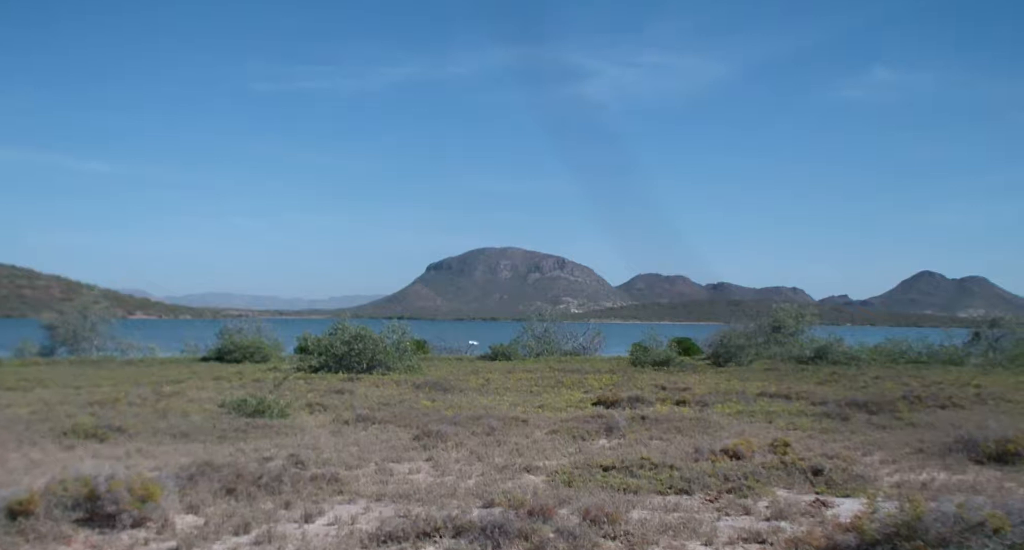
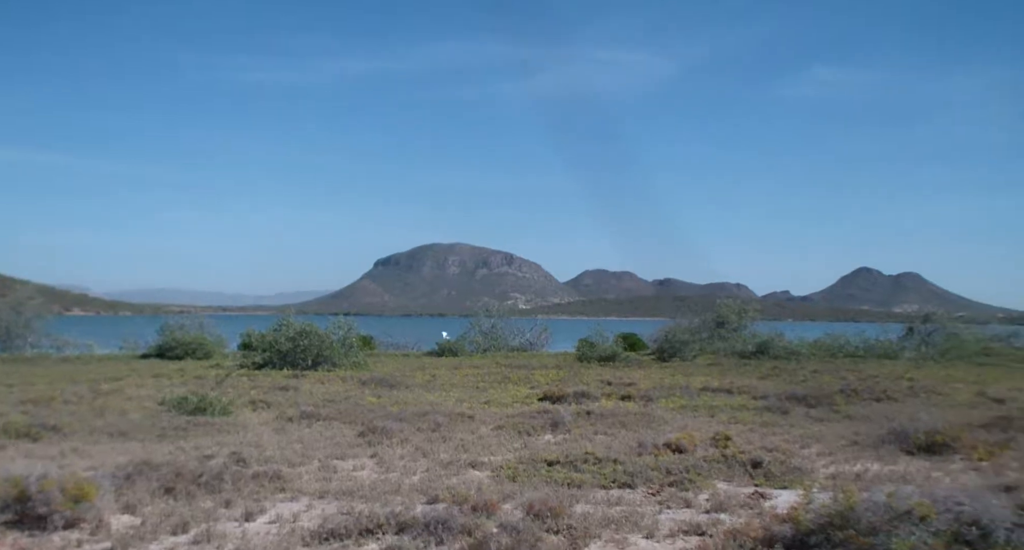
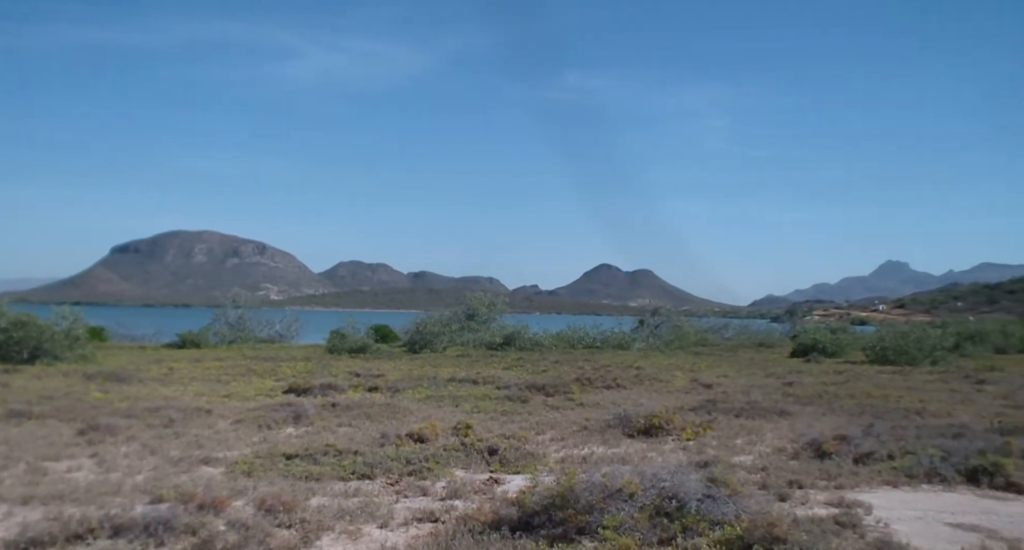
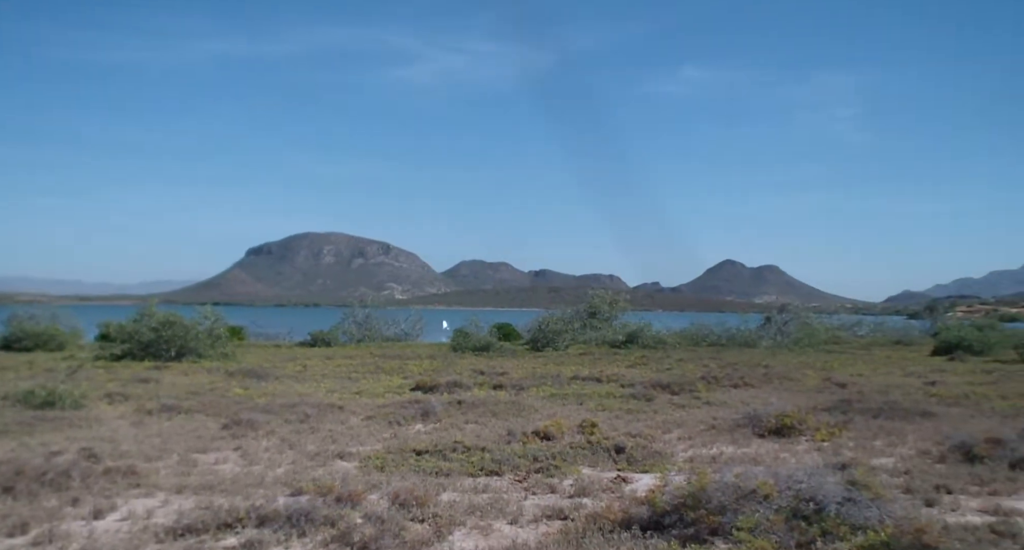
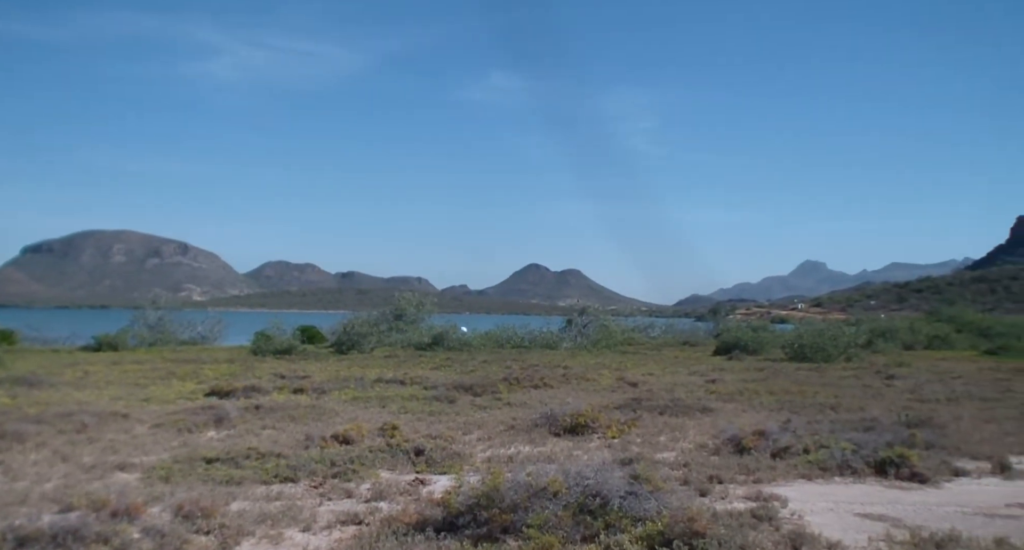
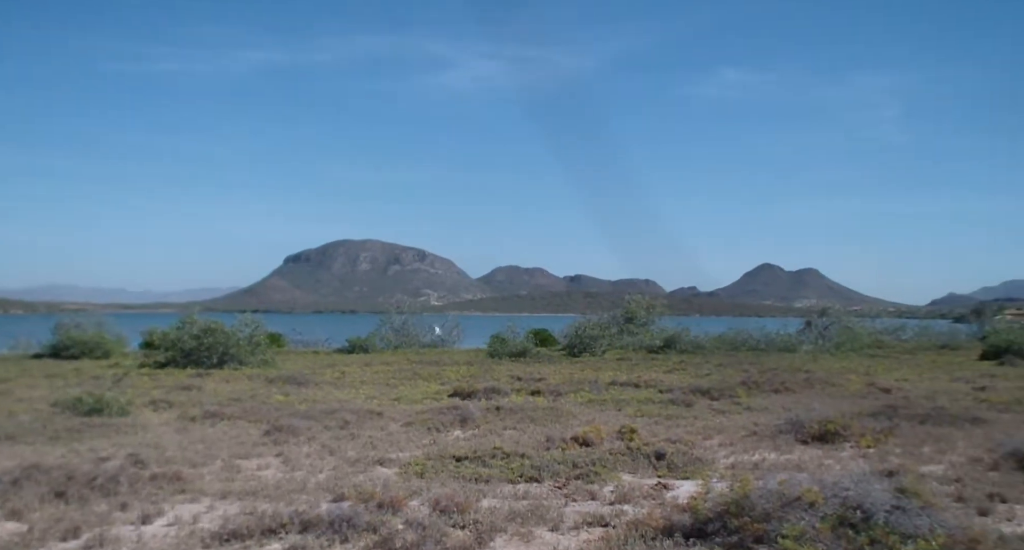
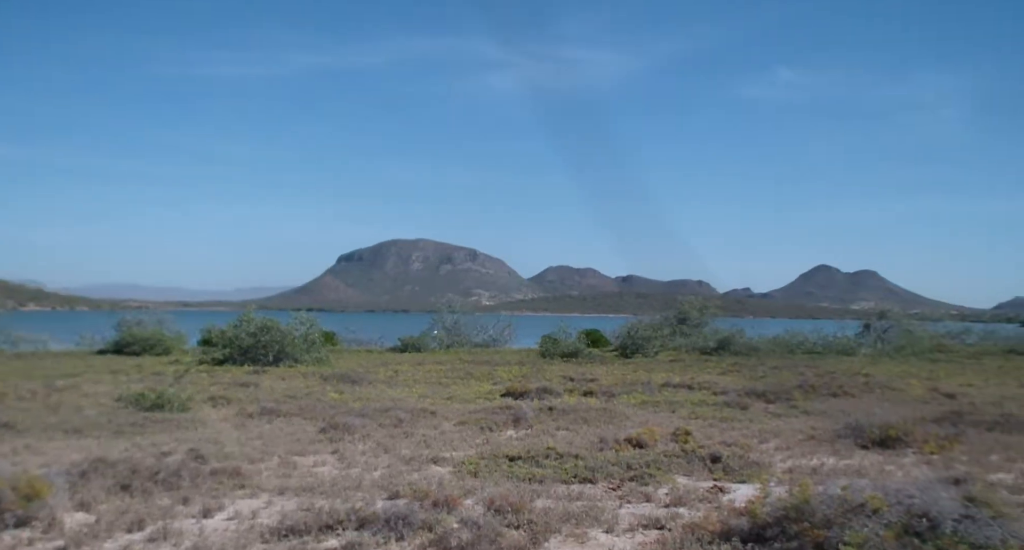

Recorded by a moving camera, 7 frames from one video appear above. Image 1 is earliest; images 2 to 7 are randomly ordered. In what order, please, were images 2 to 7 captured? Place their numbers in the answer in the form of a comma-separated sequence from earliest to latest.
2, 7, 6, 4, 3, 5
